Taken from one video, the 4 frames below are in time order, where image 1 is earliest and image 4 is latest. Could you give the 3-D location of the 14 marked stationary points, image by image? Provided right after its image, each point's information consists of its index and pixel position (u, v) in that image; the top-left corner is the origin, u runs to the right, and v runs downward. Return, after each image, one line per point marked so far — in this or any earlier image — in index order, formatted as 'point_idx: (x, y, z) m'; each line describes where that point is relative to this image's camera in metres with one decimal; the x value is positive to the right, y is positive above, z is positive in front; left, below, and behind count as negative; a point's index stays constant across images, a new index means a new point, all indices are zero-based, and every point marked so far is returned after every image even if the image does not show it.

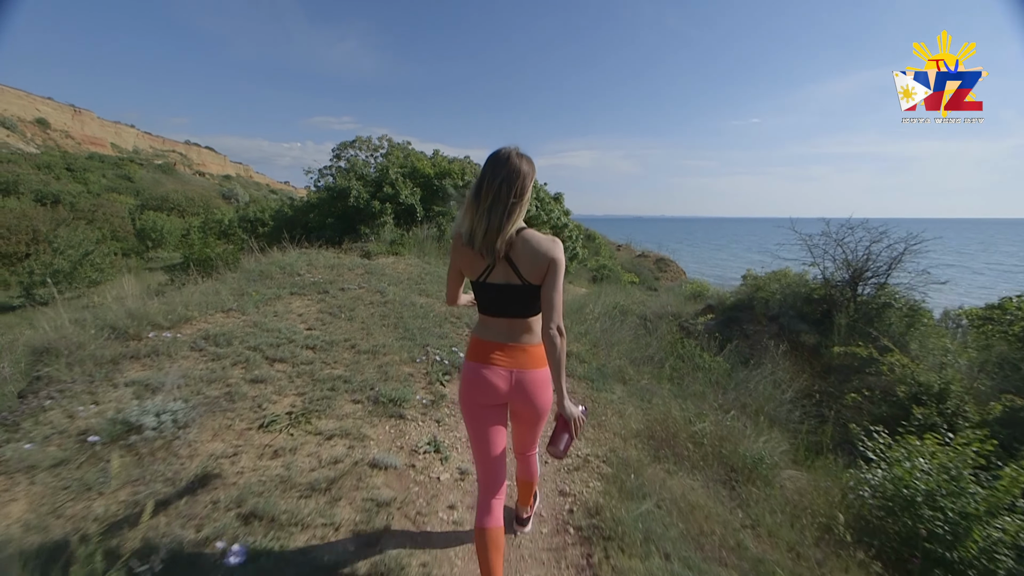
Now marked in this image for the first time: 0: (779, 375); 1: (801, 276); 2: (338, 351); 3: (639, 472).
0: (+3.9, -1.3, +6.3) m
1: (+5.5, +0.2, +8.3) m
2: (-1.7, -0.6, +4.4) m
3: (+0.9, -1.4, +3.2) m
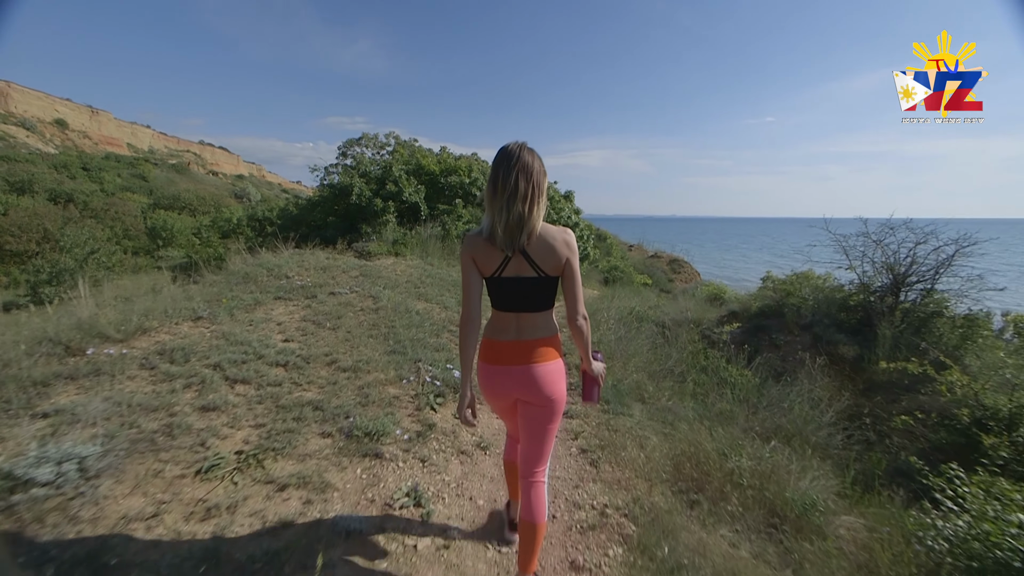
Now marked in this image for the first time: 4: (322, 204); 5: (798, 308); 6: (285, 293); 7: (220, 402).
0: (+3.9, -1.4, +5.6) m
1: (+5.6, +0.1, +7.5) m
2: (-1.7, -0.7, +3.8) m
3: (+0.9, -1.4, +2.6) m
4: (-6.1, +2.7, +13.9) m
5: (+5.0, -0.4, +7.5) m
6: (-3.0, -0.1, +5.8) m
7: (-2.0, -0.8, +3.0) m
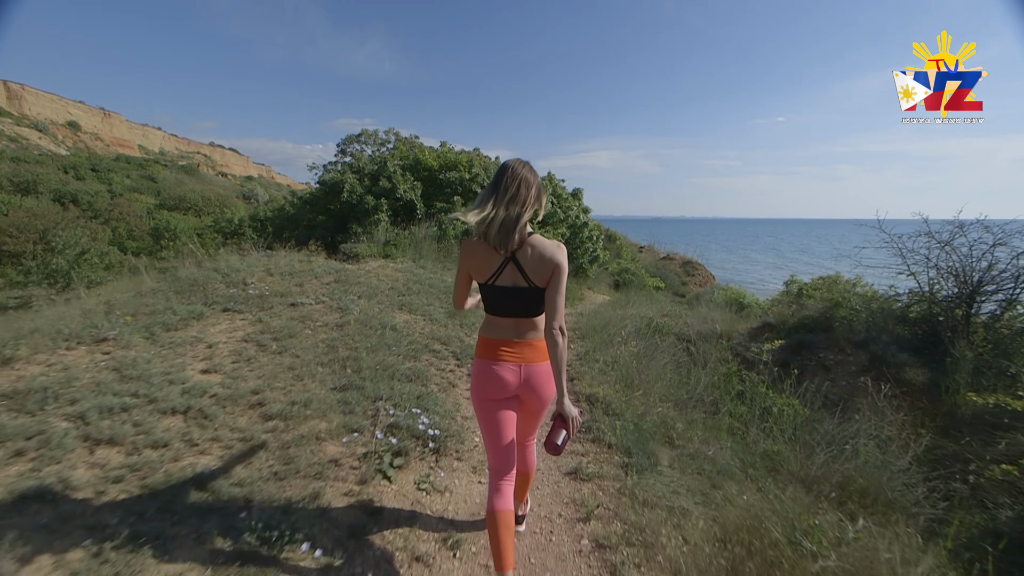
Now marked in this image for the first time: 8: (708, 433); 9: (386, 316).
0: (+3.9, -1.5, +4.5) m
1: (+5.6, 0.0, +6.4) m
2: (-1.8, -0.8, +2.8) m
3: (+0.8, -1.5, +1.5) m
4: (-6.0, +2.6, +13.0) m
5: (+4.9, -0.5, +6.4) m
6: (-3.1, -0.2, +4.8) m
7: (-2.1, -0.9, +2.0) m
8: (+2.0, -1.5, +4.5) m
9: (-1.5, -0.3, +5.2) m
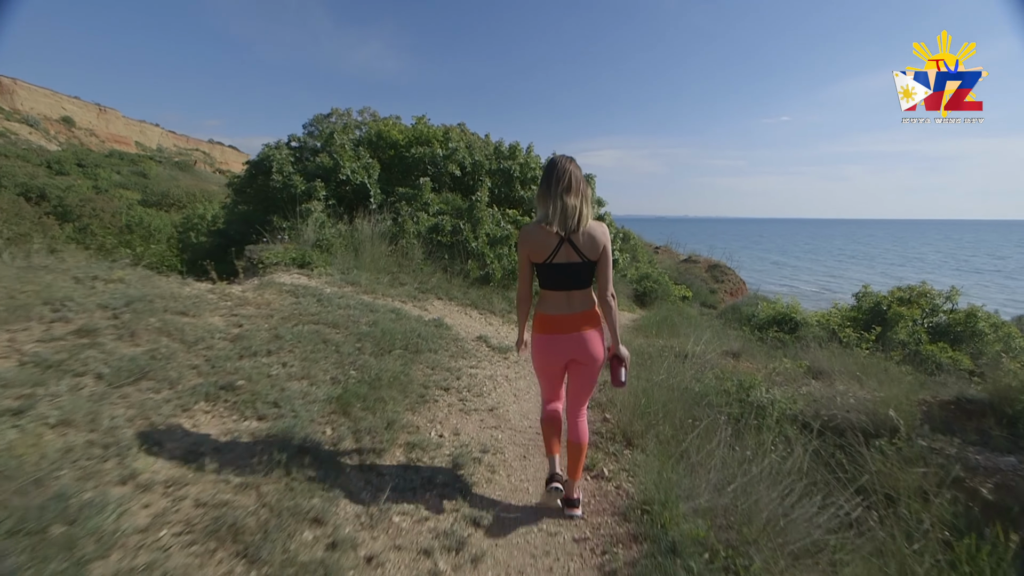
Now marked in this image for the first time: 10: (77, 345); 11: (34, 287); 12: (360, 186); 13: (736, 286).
0: (+3.6, -1.9, +1.1) m
1: (+5.3, -0.4, +3.0) m
2: (-2.1, -1.2, -0.6) m
3: (+0.6, -1.9, -1.9) m
4: (-6.1, +2.2, +9.6) m
5: (+4.7, -0.9, +3.0) m
6: (-3.3, -0.5, +1.4) m
7: (-2.4, -1.3, -1.4) m
8: (+1.8, -1.9, +1.1) m
9: (-1.8, -0.7, +1.8) m
10: (-2.6, -0.3, +2.6) m
11: (-3.5, 0.0, +3.2) m
12: (-3.0, +2.0, +8.8) m
13: (+9.9, +0.1, +19.3) m
